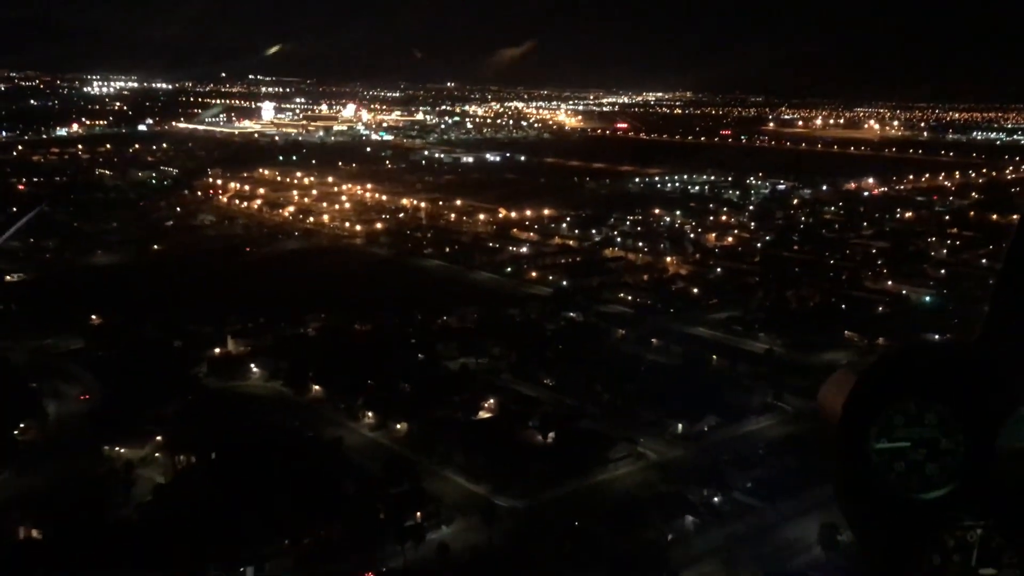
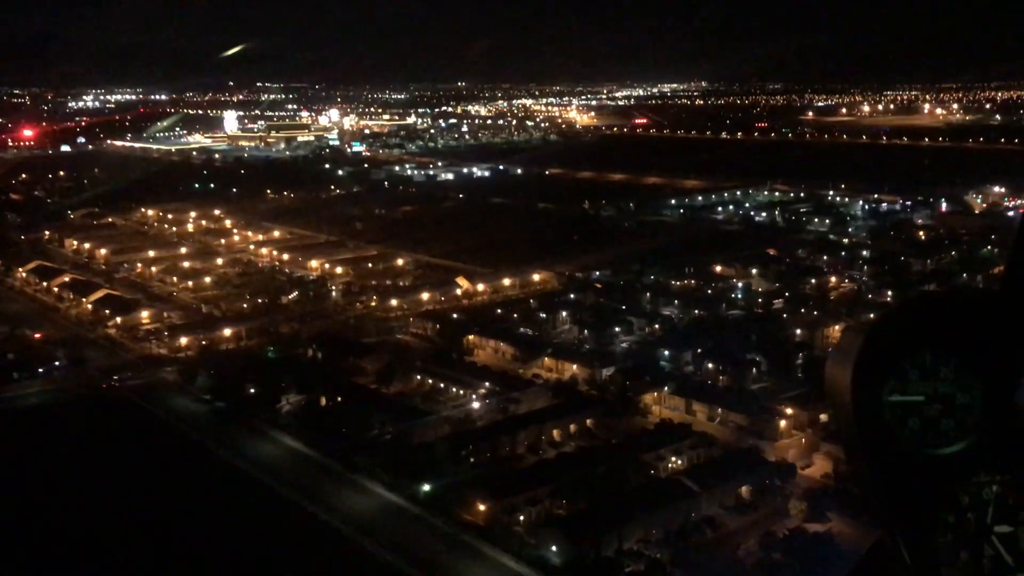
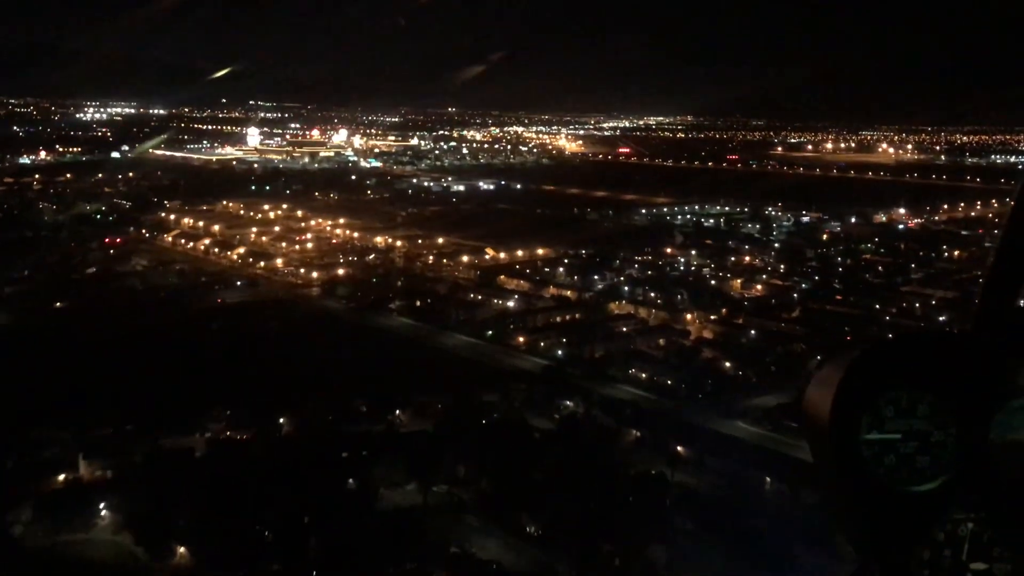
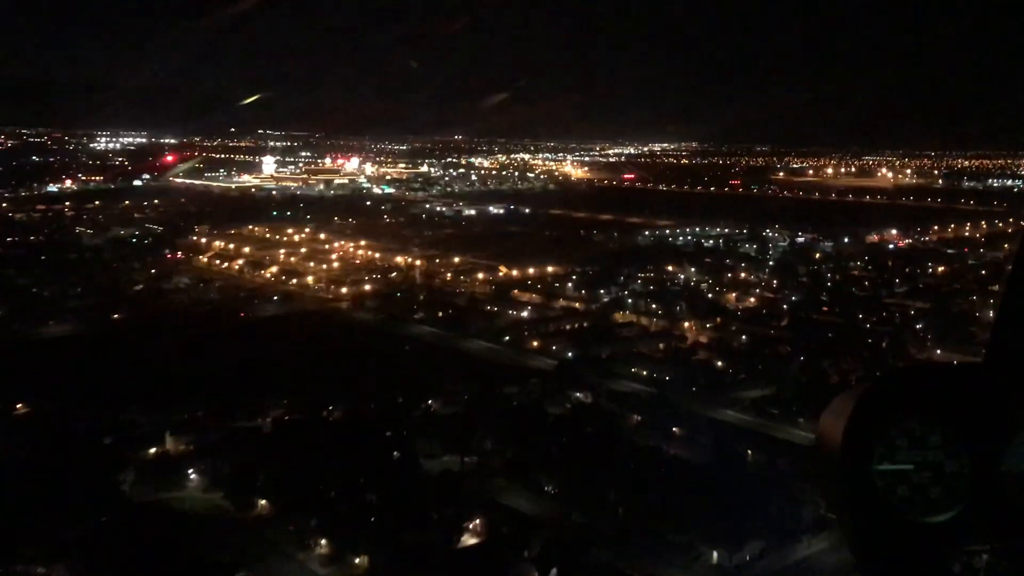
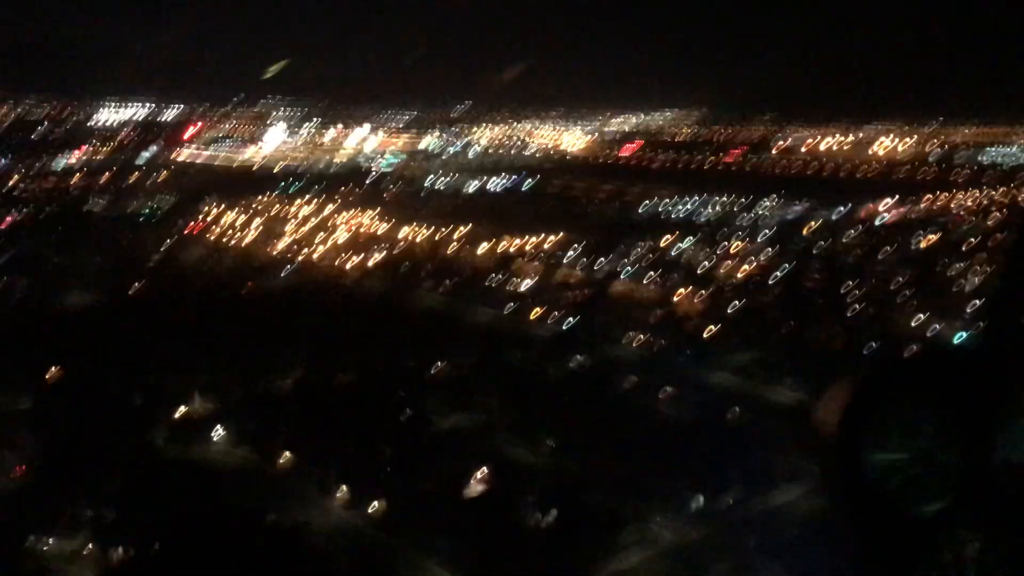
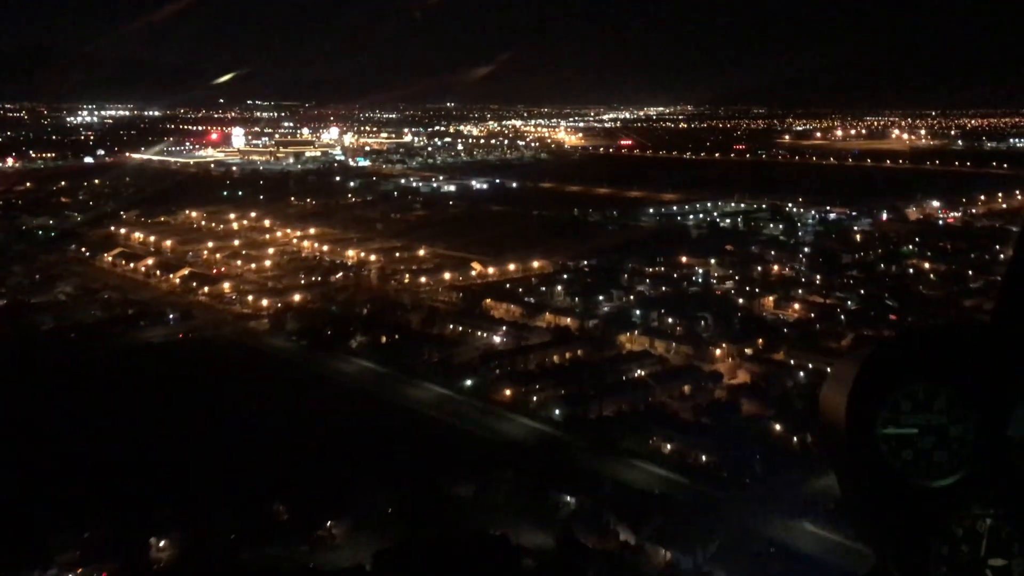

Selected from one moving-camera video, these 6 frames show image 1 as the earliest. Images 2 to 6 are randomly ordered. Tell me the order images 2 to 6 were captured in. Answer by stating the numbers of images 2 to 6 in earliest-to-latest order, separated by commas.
5, 4, 3, 6, 2
